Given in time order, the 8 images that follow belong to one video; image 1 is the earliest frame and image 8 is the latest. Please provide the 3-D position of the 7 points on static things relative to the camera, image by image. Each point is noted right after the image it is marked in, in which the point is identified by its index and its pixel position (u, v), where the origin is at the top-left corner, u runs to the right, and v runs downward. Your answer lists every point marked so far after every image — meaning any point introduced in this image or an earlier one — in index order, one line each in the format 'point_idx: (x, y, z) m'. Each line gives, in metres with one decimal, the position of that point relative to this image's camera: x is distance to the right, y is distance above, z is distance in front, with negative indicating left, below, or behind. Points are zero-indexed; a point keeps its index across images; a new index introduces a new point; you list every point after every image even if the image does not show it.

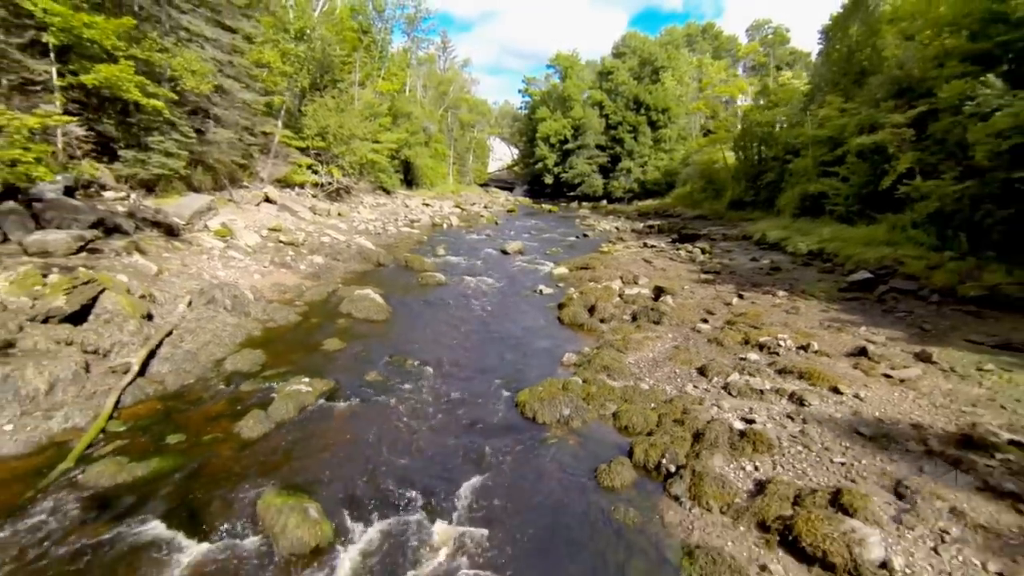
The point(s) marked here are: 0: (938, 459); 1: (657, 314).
0: (+7.0, -2.7, +7.2) m
1: (+5.0, -0.9, +14.9) m
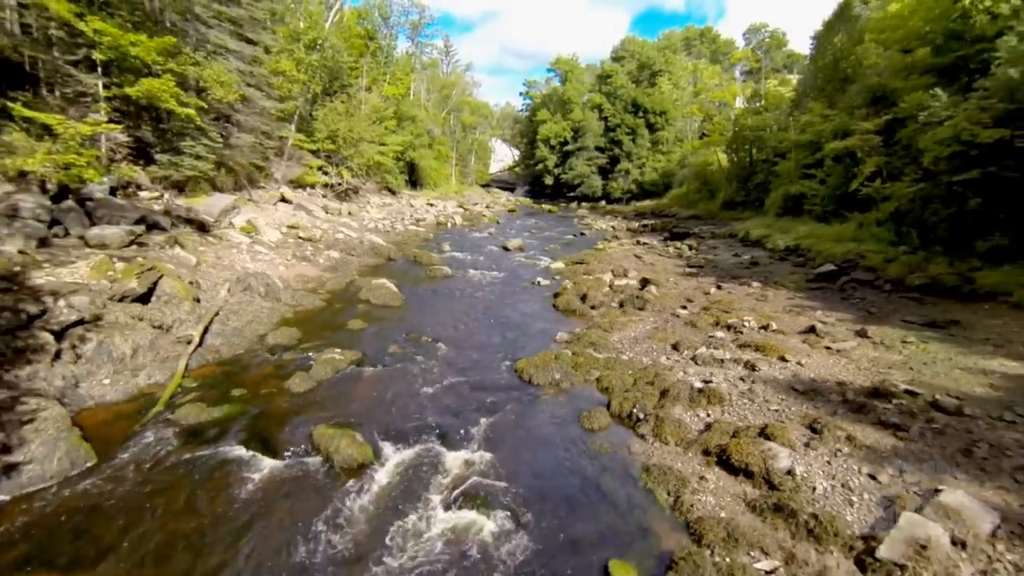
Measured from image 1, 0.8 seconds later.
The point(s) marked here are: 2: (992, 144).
0: (+7.0, -2.3, +9.1) m
1: (+5.0, -0.5, +16.8) m
2: (+15.5, +4.4, +14.0) m
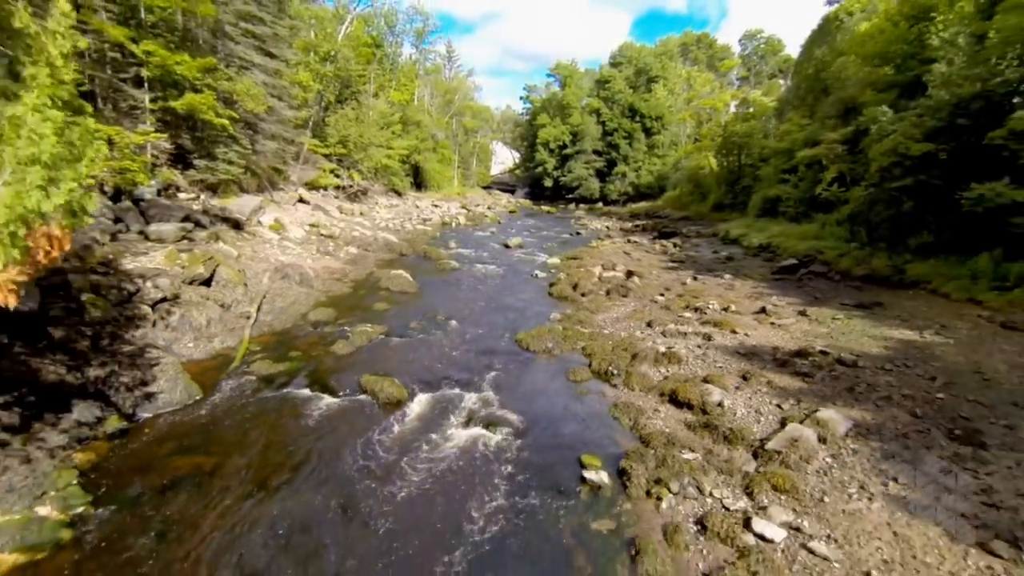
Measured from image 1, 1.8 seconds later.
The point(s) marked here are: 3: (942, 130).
0: (+7.1, -1.8, +11.7) m
1: (+5.0, -0.1, +19.4) m
2: (+15.6, +4.9, +16.7) m
3: (+15.4, +5.6, +15.7) m
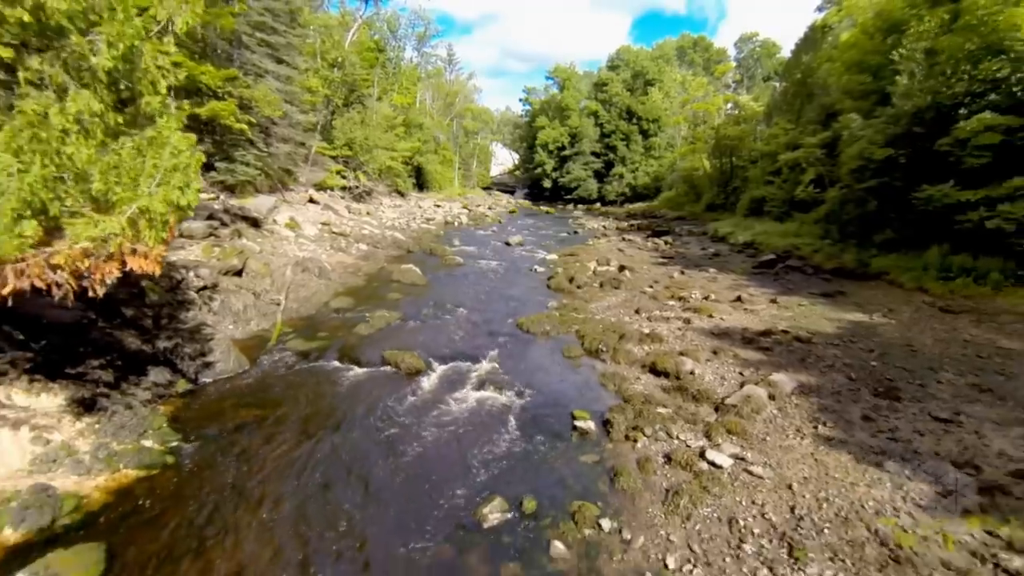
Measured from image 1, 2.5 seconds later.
0: (+7.1, -1.5, +13.5) m
1: (+5.1, +0.3, +21.2) m
2: (+15.7, +5.2, +18.5) m
3: (+15.5, +5.9, +17.5) m
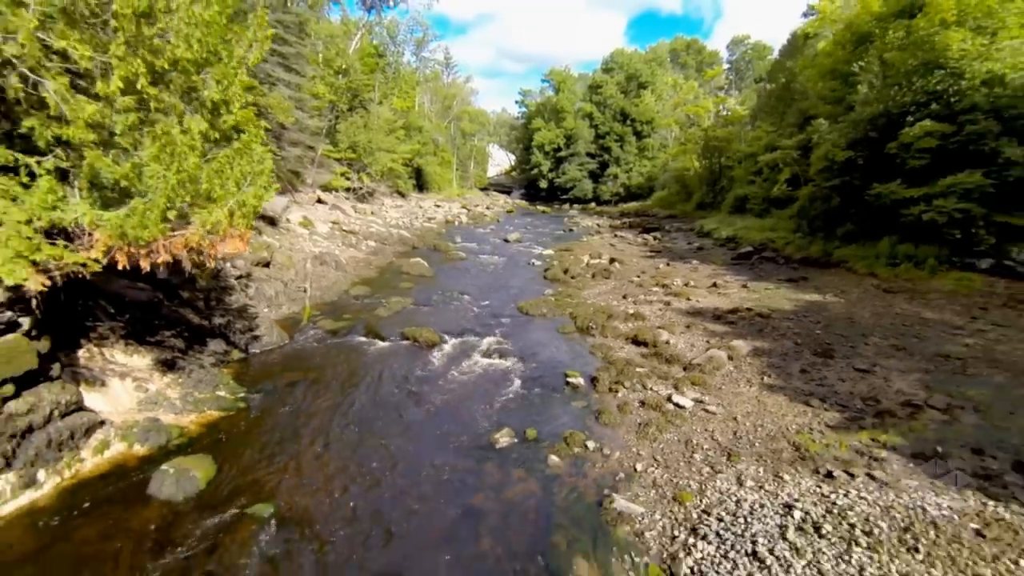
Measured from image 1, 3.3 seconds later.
0: (+7.2, -0.9, +15.7) m
1: (+5.0, +0.8, +23.3) m
2: (+15.6, +5.8, +20.7) m
3: (+15.5, +6.5, +19.7) m
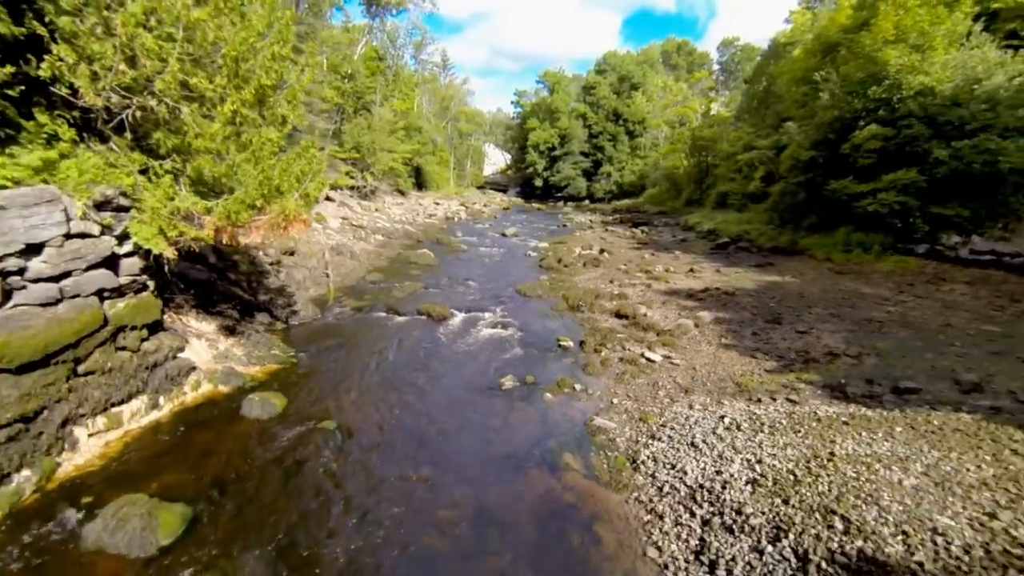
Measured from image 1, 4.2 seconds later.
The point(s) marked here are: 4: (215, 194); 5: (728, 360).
0: (+7.2, -0.2, +18.1) m
1: (+5.0, +1.5, +25.7) m
2: (+15.6, +6.6, +23.2) m
3: (+15.4, +7.3, +22.2) m
4: (-6.5, +2.1, +9.7) m
5: (+6.0, -2.0, +12.3) m
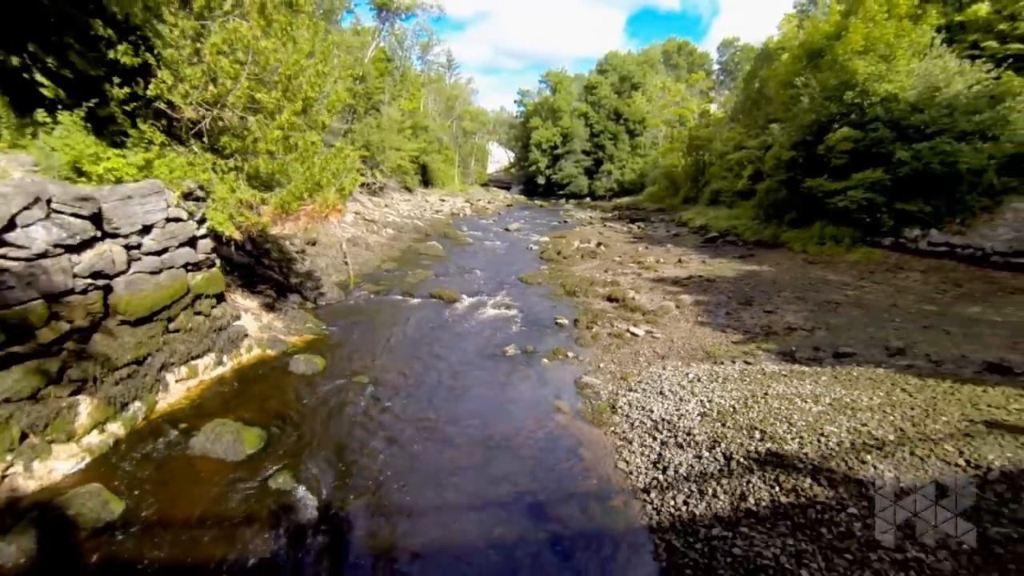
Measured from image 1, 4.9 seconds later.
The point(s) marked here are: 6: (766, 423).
0: (+7.3, +0.3, +20.0) m
1: (+5.1, +2.1, +27.6) m
2: (+15.7, +7.1, +25.0) m
3: (+15.6, +7.8, +24.0) m
4: (-6.4, +2.7, +11.7) m
5: (+6.1, -1.5, +14.2) m
6: (+4.5, -2.4, +7.8) m
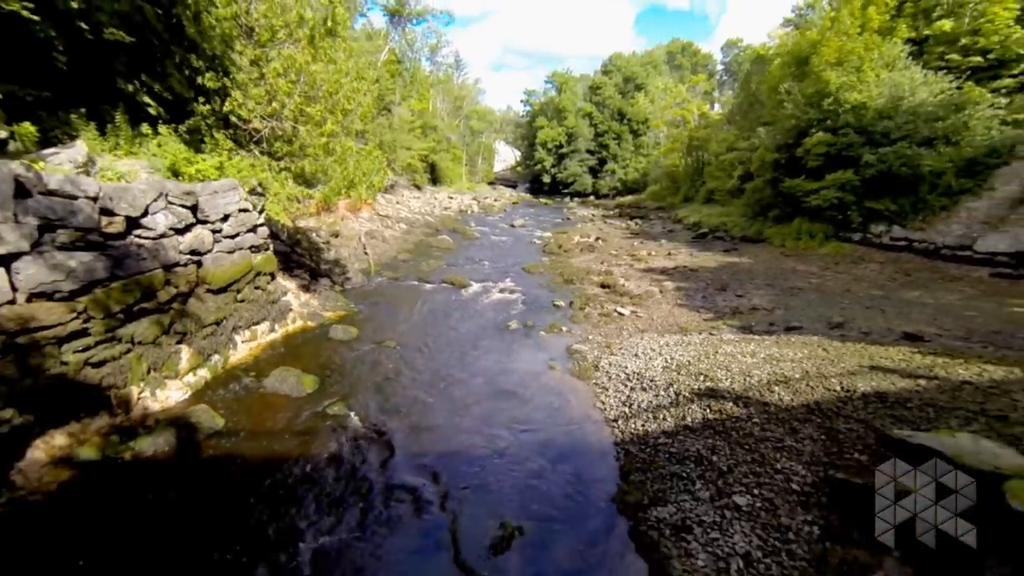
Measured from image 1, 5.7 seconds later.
0: (+7.5, +0.9, +22.2) m
1: (+5.4, +2.7, +29.8) m
2: (+16.0, +7.6, +27.0) m
3: (+15.9, +8.3, +26.1) m
4: (-6.3, +3.3, +14.0) m
5: (+6.2, -0.9, +16.4) m
6: (+4.6, -1.9, +10.1) m
